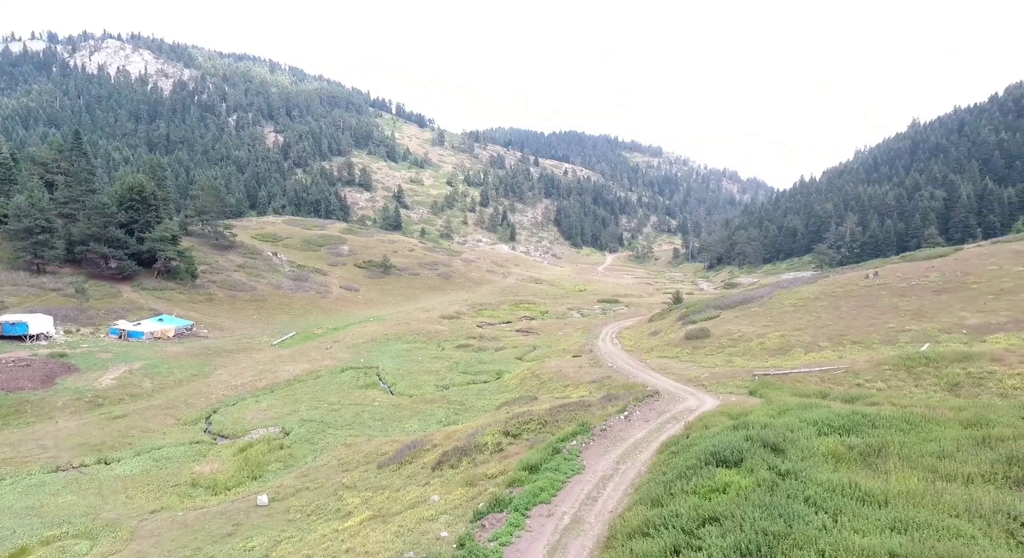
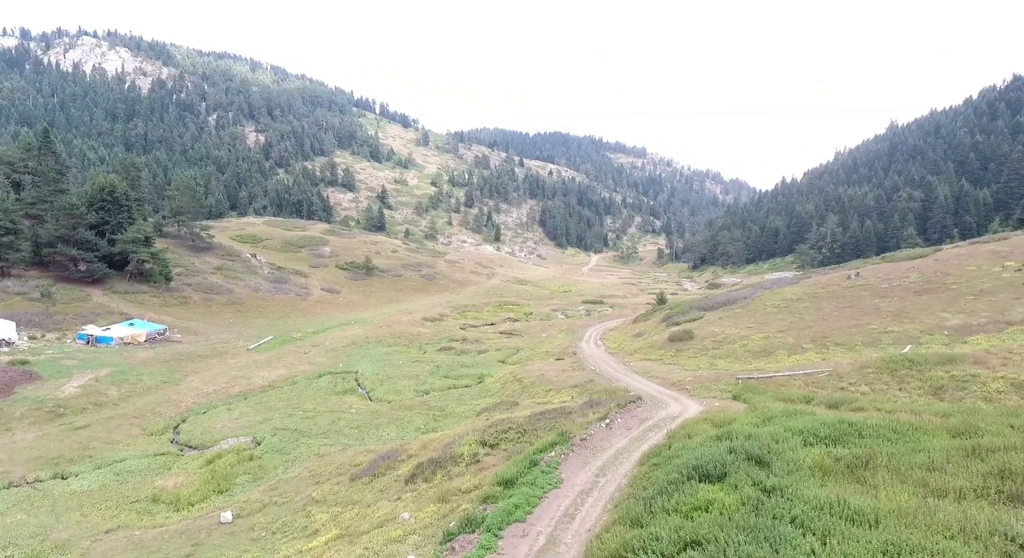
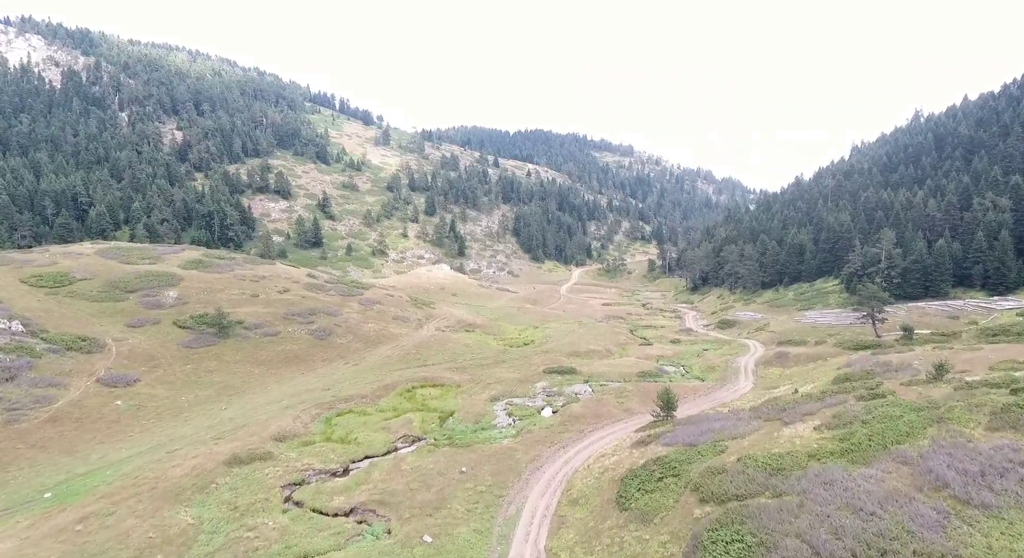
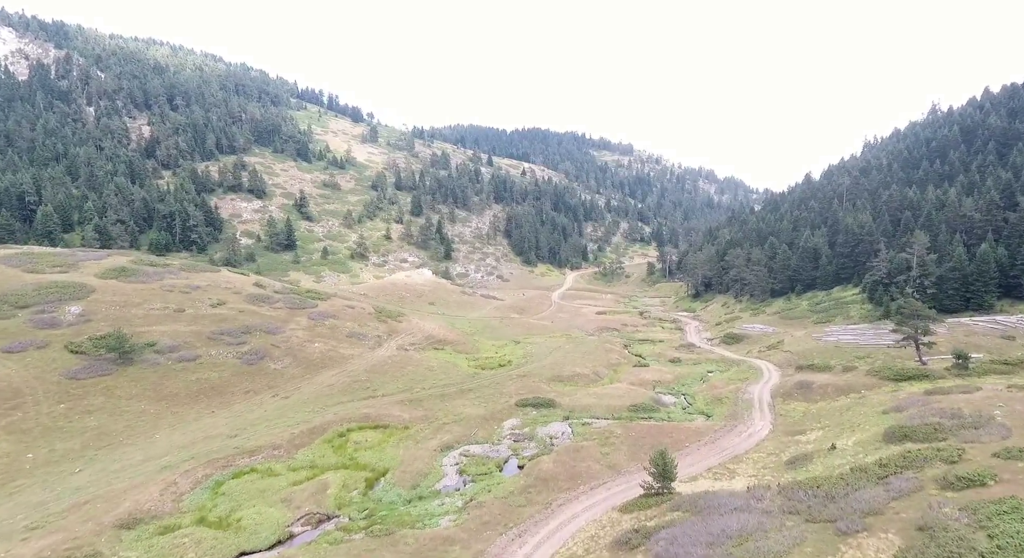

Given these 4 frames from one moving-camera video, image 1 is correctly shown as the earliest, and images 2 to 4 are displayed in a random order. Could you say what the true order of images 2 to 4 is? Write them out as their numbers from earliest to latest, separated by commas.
2, 3, 4
